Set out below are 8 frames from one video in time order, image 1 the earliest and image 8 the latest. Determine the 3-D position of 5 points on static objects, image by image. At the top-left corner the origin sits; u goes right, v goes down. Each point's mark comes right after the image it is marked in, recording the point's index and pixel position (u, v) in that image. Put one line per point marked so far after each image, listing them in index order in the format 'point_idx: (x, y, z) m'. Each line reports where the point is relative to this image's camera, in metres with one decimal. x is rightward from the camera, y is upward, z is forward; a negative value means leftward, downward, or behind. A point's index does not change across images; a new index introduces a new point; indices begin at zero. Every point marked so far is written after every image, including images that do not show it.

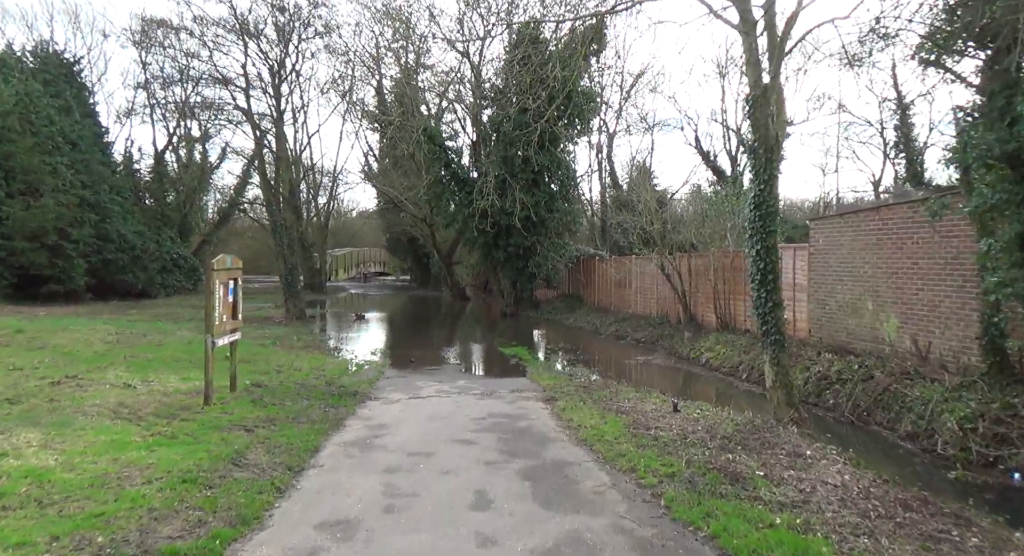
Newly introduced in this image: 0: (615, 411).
0: (+1.3, -1.7, +7.7) m
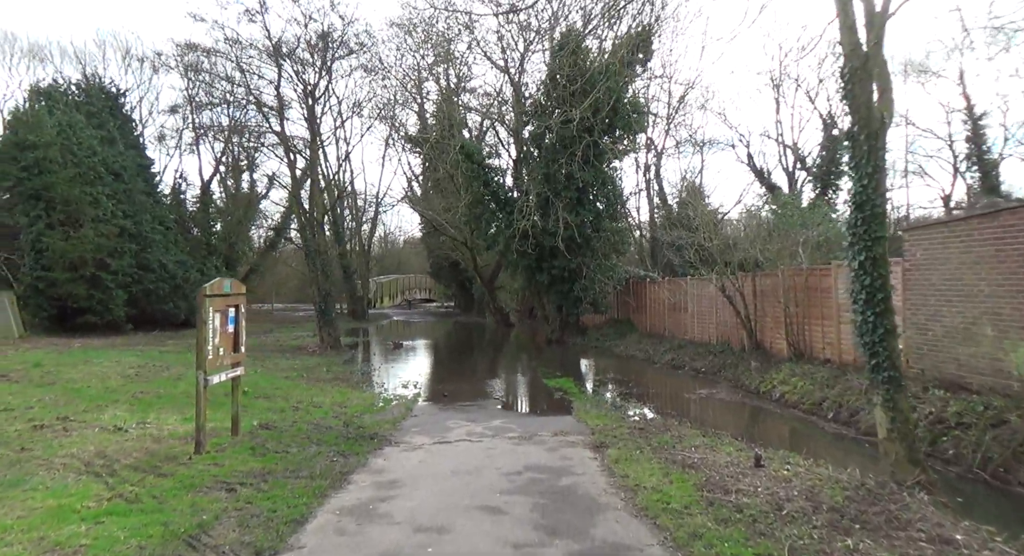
0: (+1.8, -2.0, +6.3) m
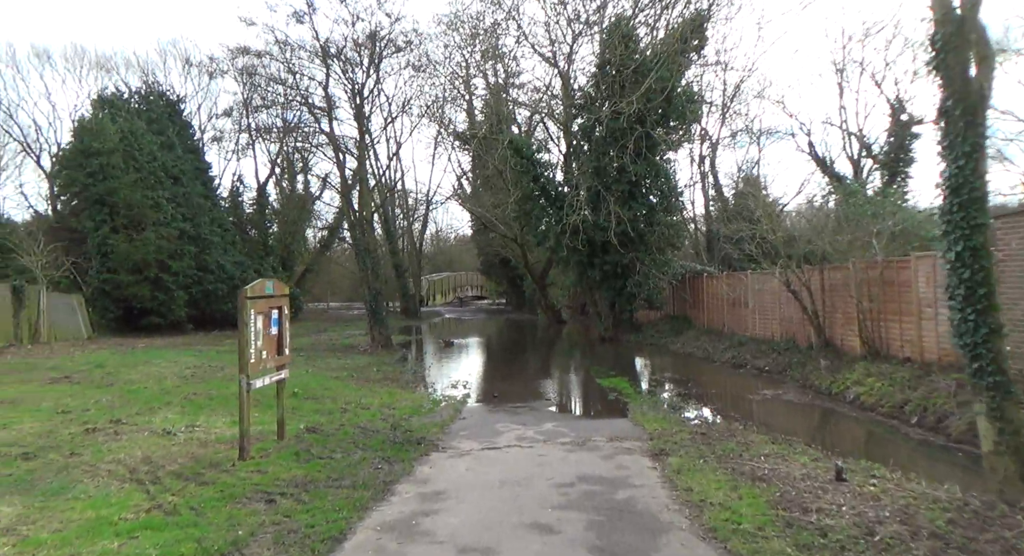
0: (+2.3, -1.9, +5.8) m
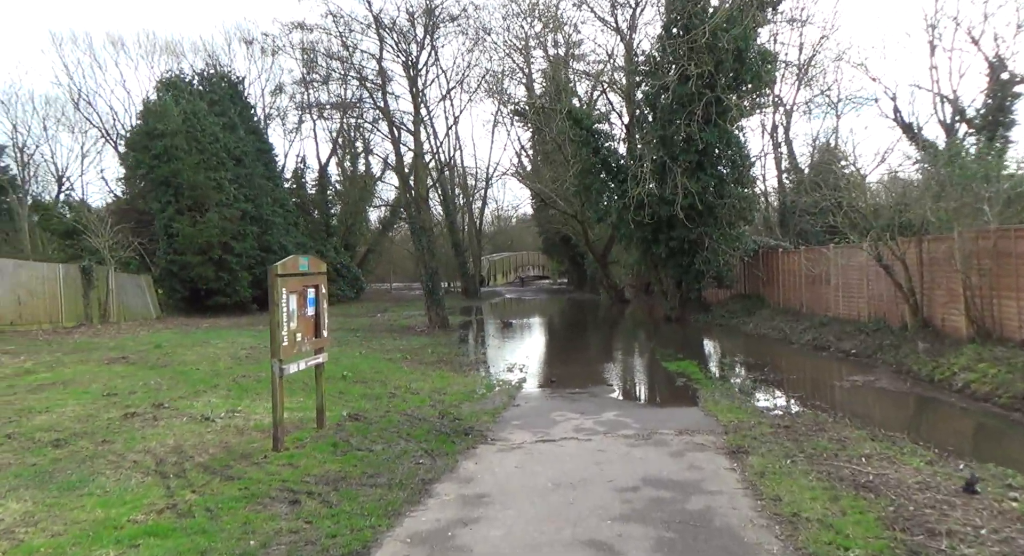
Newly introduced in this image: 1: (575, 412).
0: (+2.8, -1.7, +4.8) m
1: (+0.9, -1.9, +8.4) m
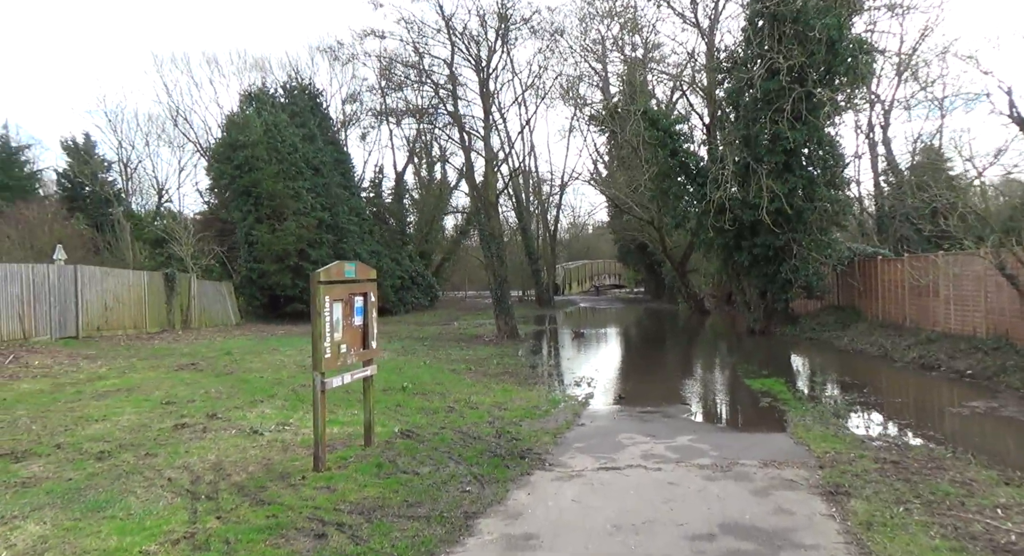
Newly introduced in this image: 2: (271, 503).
0: (+3.1, -1.8, +3.9) m
1: (+1.7, -2.0, +7.7) m
2: (-1.8, -1.6, +4.4) m
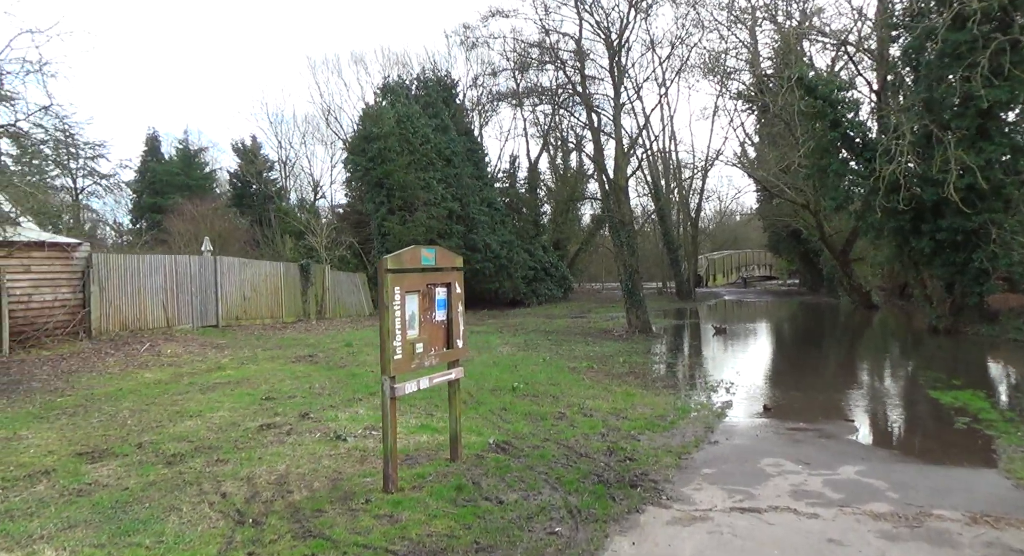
0: (+3.4, -1.7, +2.2) m
1: (+2.9, -1.9, +6.2) m
2: (-1.2, -1.6, +3.7) m
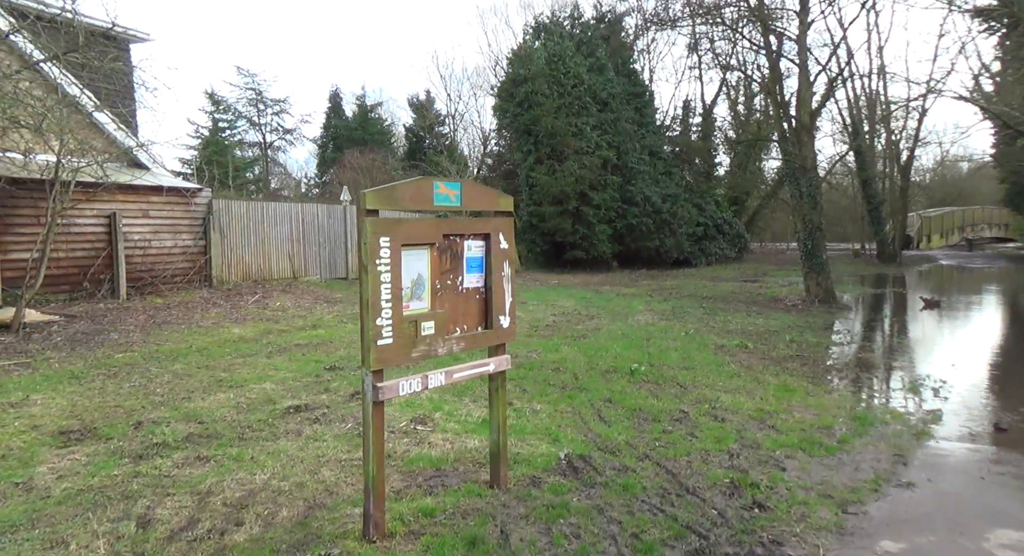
0: (+2.8, -1.8, -0.2) m
1: (+3.4, -1.7, +3.8) m
2: (-1.2, -1.4, +2.5) m
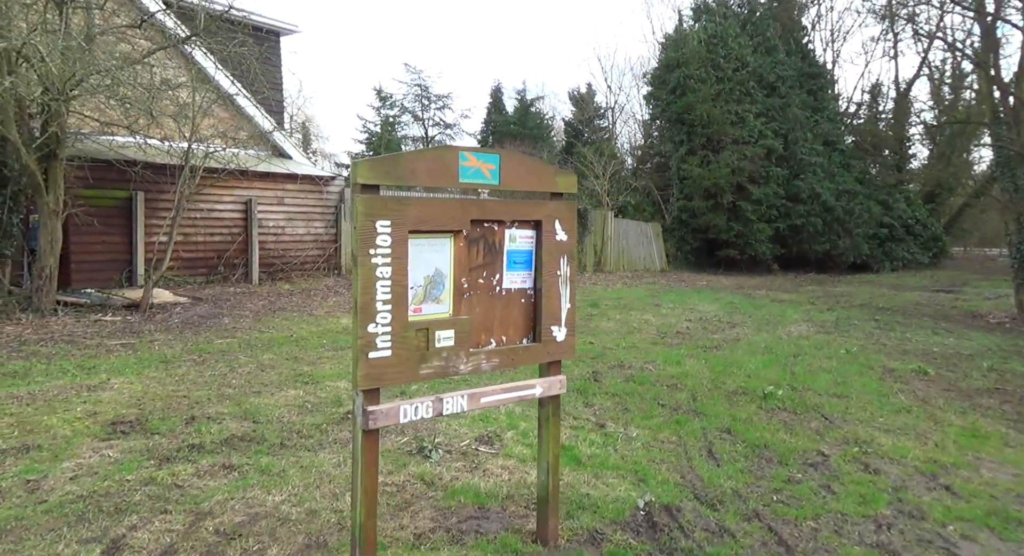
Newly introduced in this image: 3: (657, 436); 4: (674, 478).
0: (+1.9, -2.0, -1.6) m
1: (+3.5, -1.9, +2.1) m
2: (-1.3, -1.4, +2.1) m
3: (+1.3, -1.4, +5.2) m
4: (+1.2, -1.4, +4.3) m
